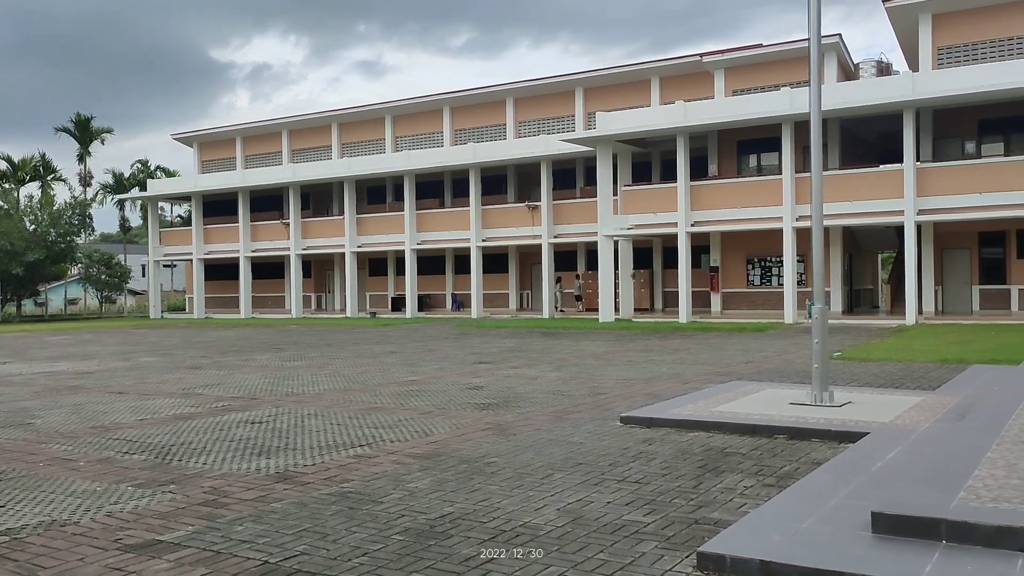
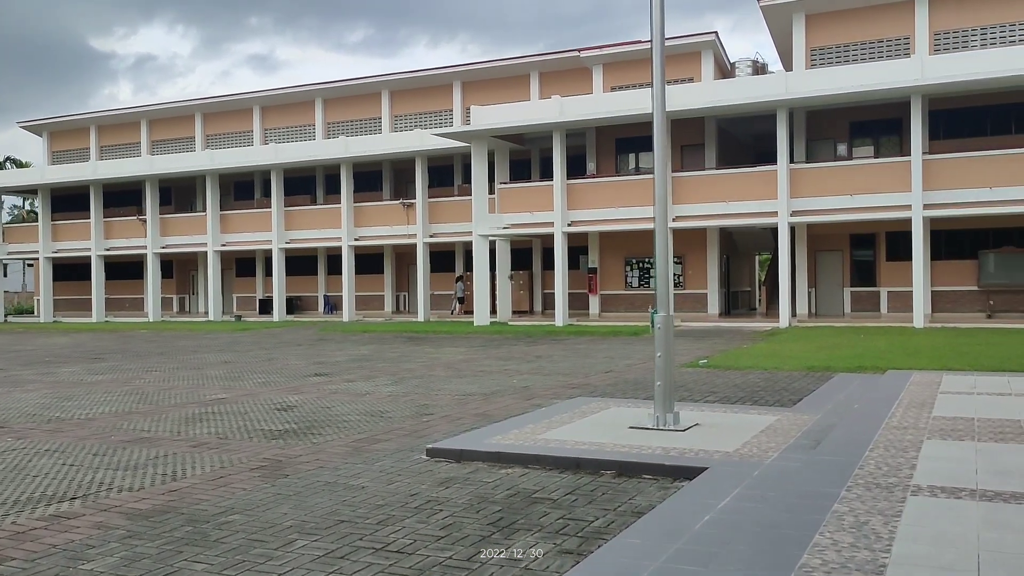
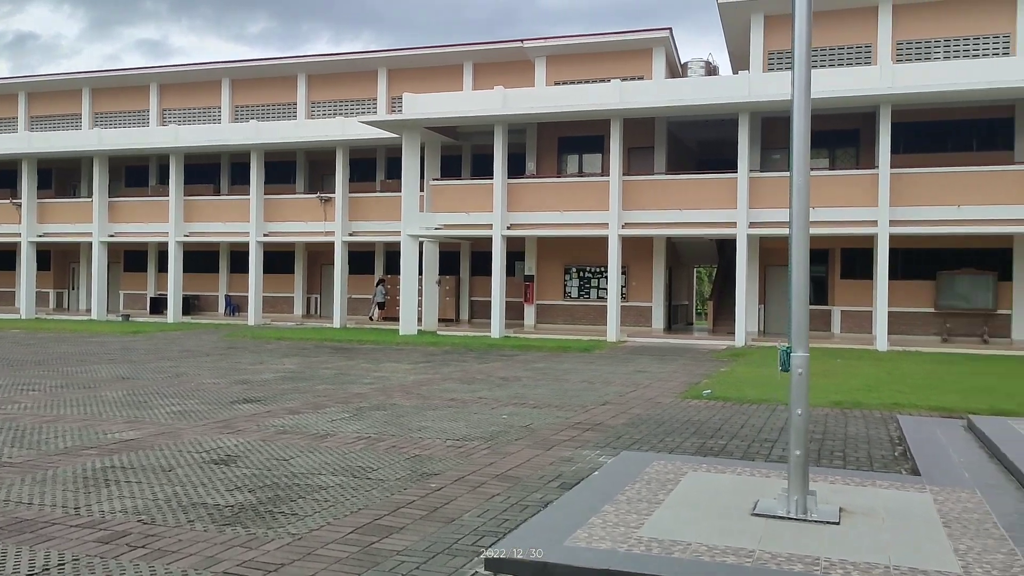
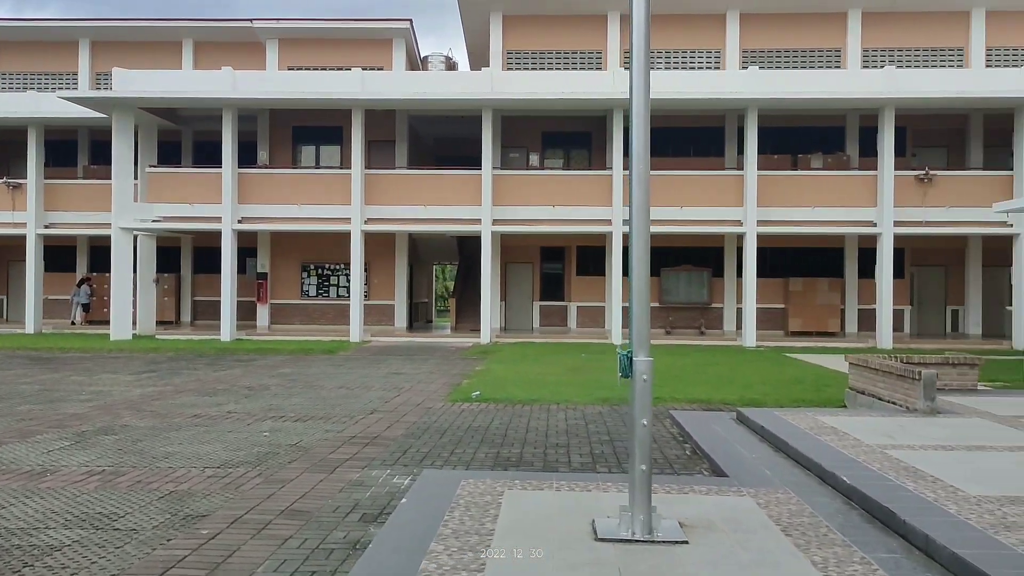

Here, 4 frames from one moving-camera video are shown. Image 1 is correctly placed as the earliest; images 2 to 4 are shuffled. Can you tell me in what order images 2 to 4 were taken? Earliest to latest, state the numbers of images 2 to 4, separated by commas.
2, 3, 4
